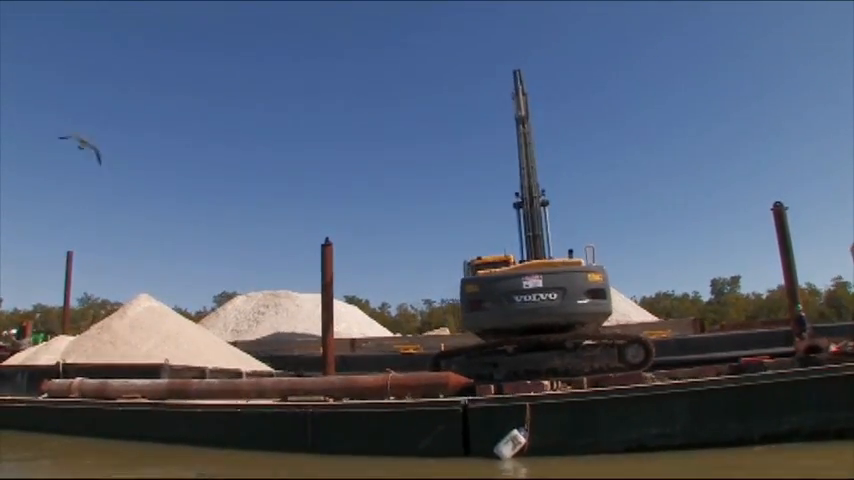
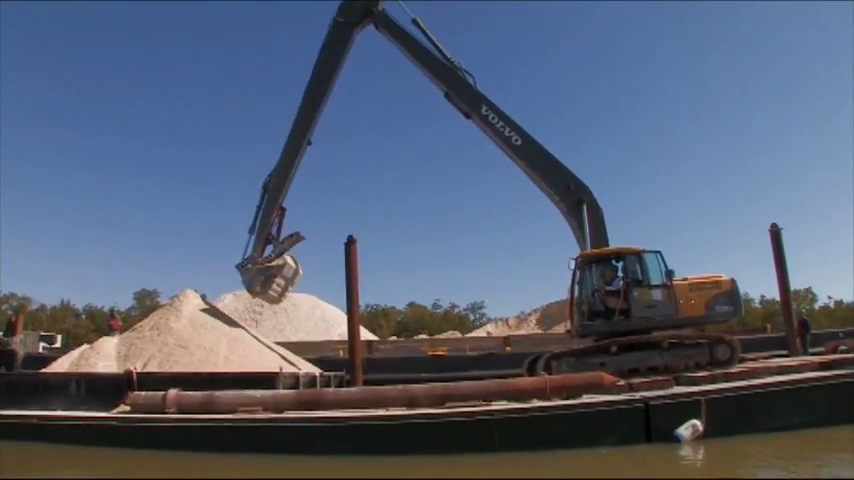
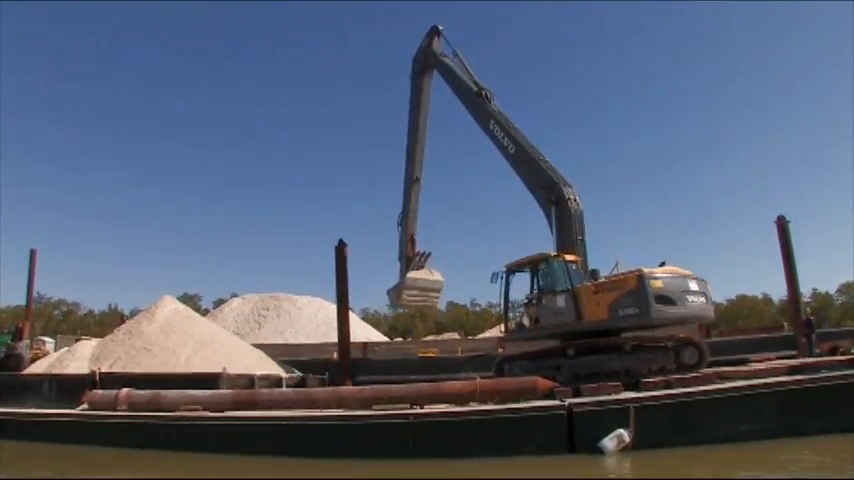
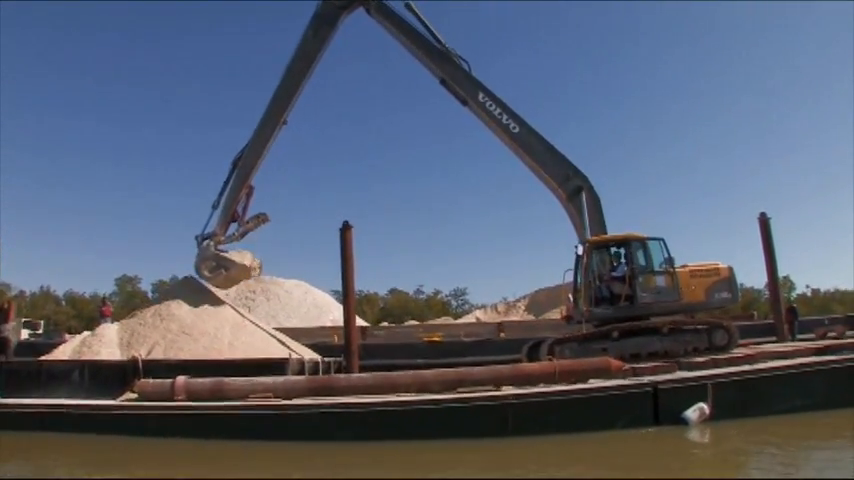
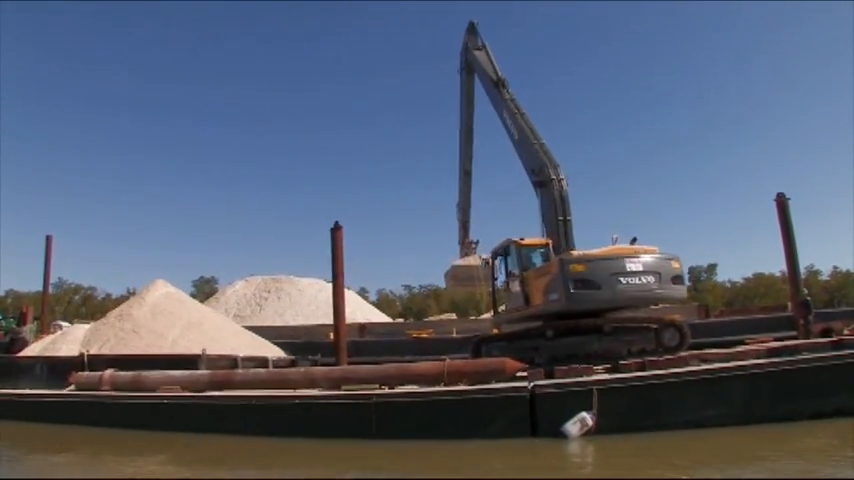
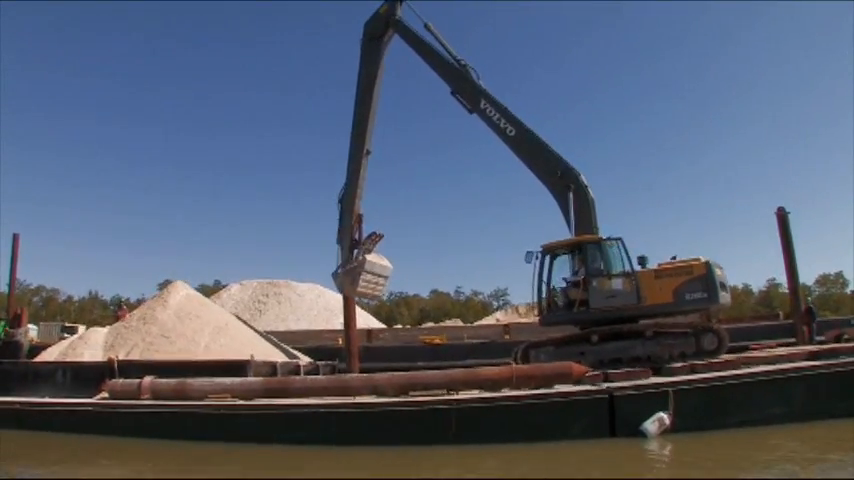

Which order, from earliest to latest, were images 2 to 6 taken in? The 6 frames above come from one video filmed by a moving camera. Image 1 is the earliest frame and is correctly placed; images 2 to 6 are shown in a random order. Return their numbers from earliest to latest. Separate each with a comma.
5, 3, 6, 2, 4
